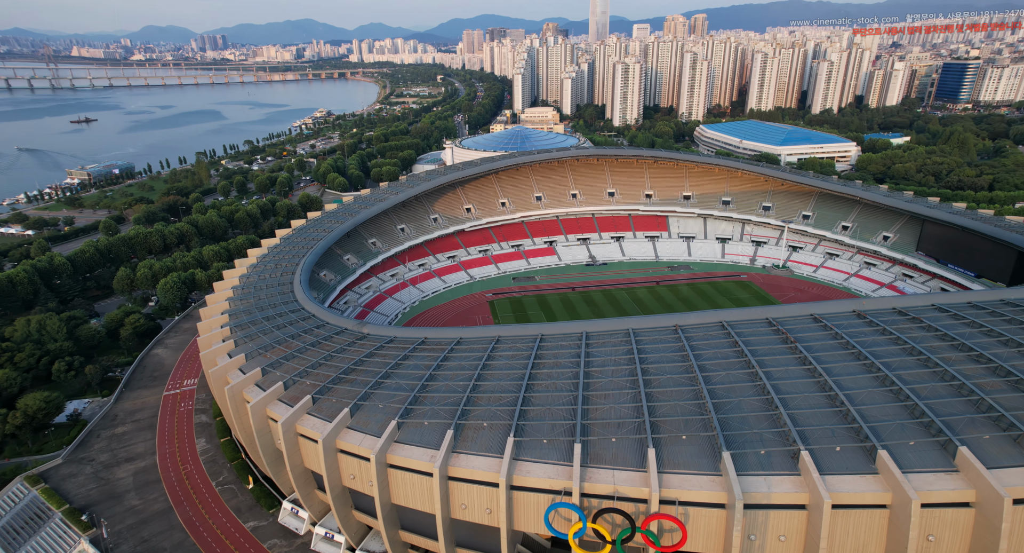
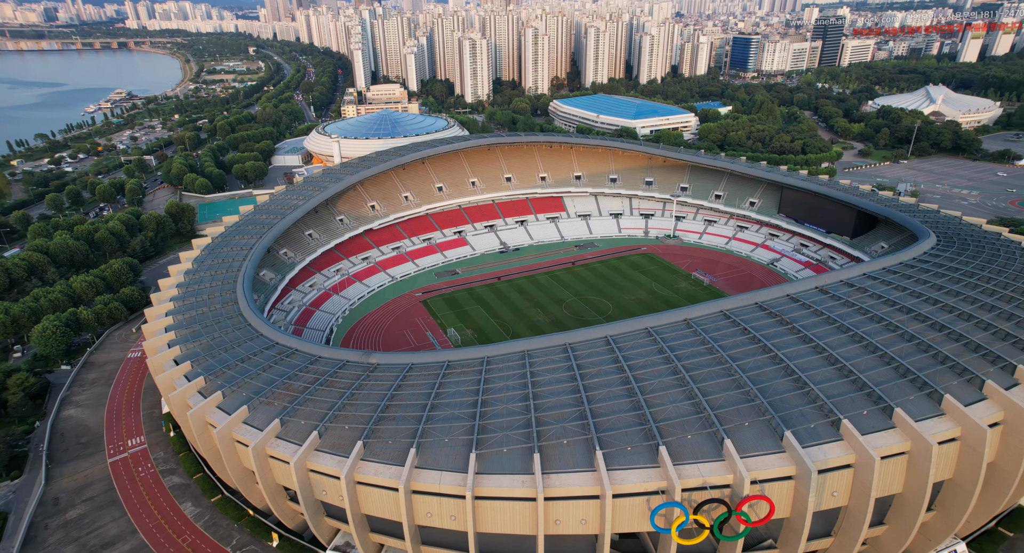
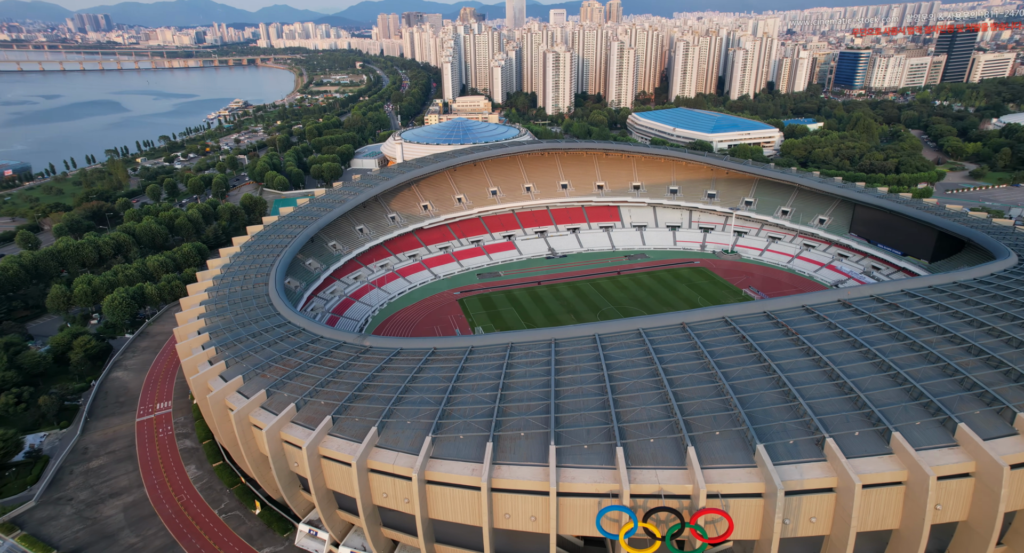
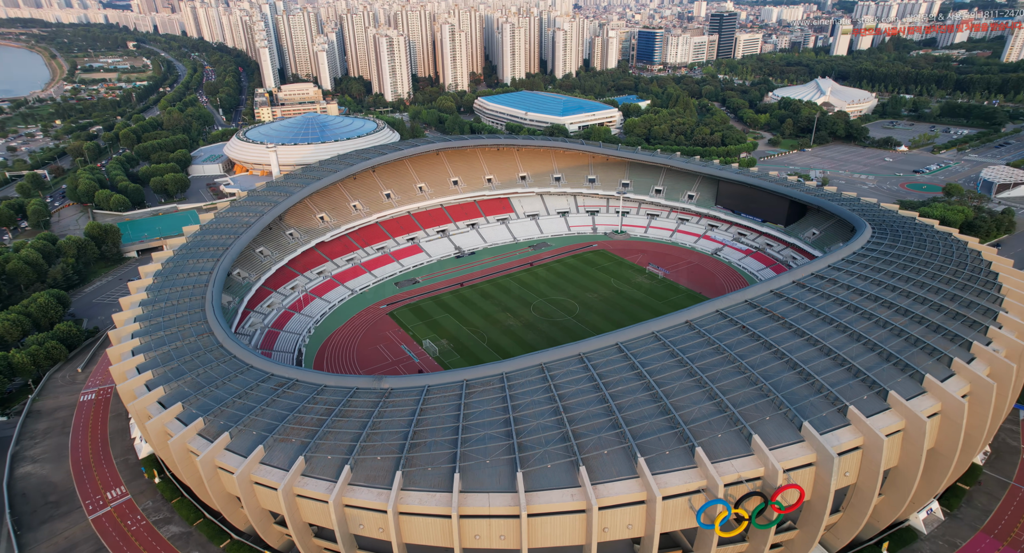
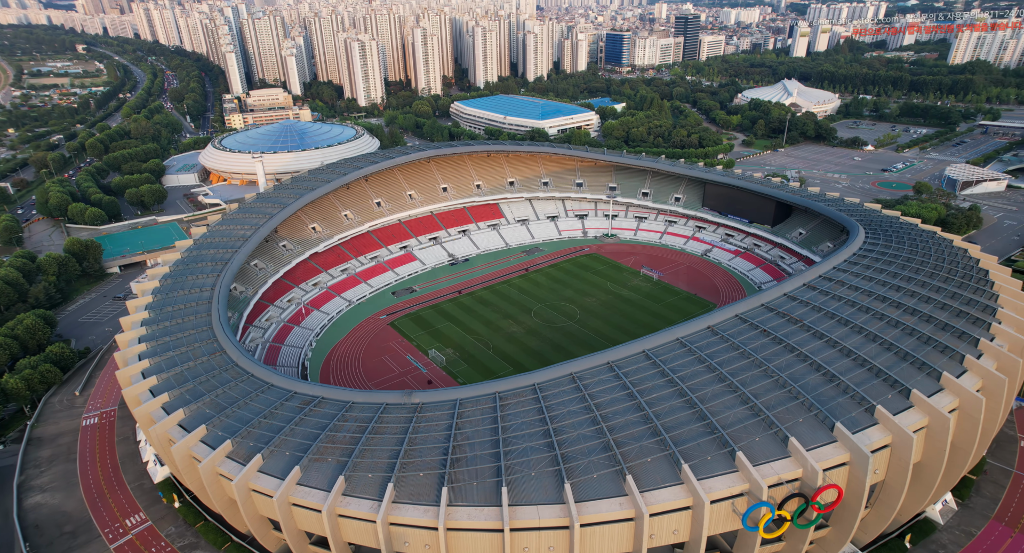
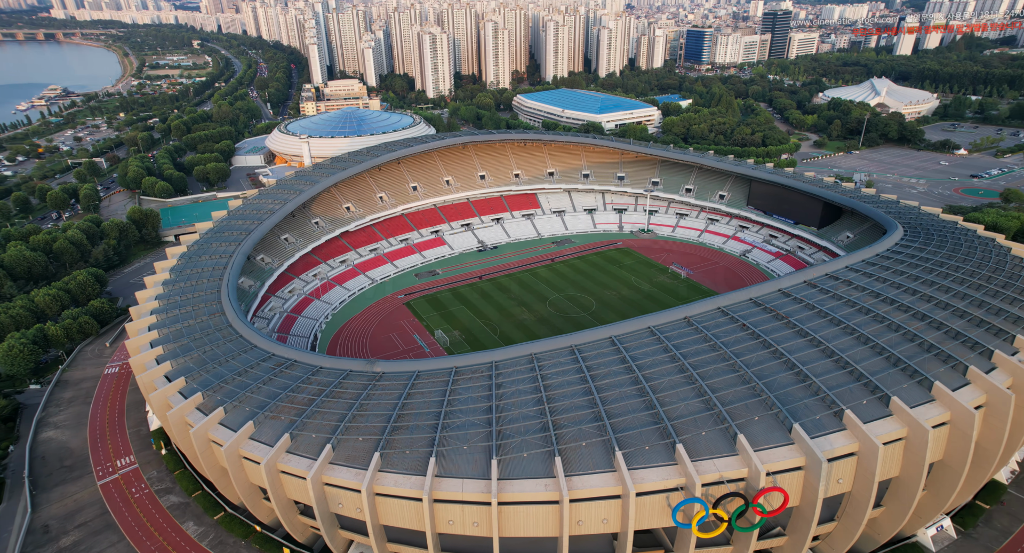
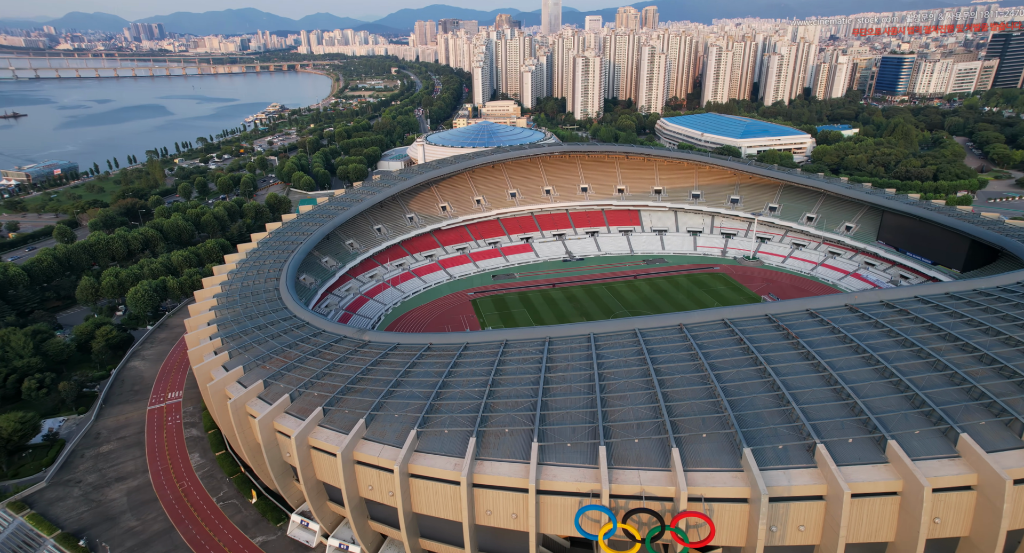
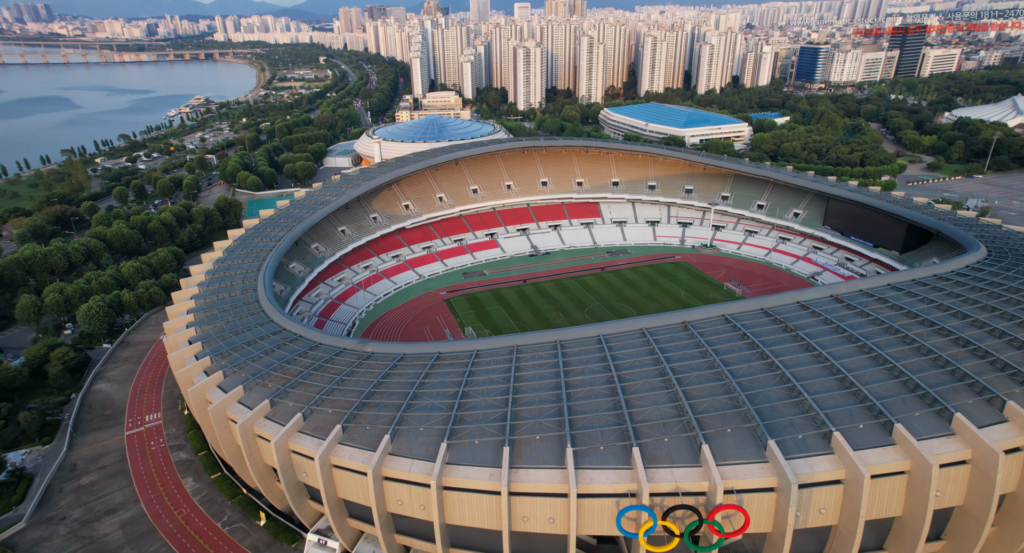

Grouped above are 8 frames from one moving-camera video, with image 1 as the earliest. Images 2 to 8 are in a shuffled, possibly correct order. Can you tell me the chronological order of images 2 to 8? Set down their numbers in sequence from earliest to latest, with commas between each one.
7, 3, 8, 2, 6, 4, 5
